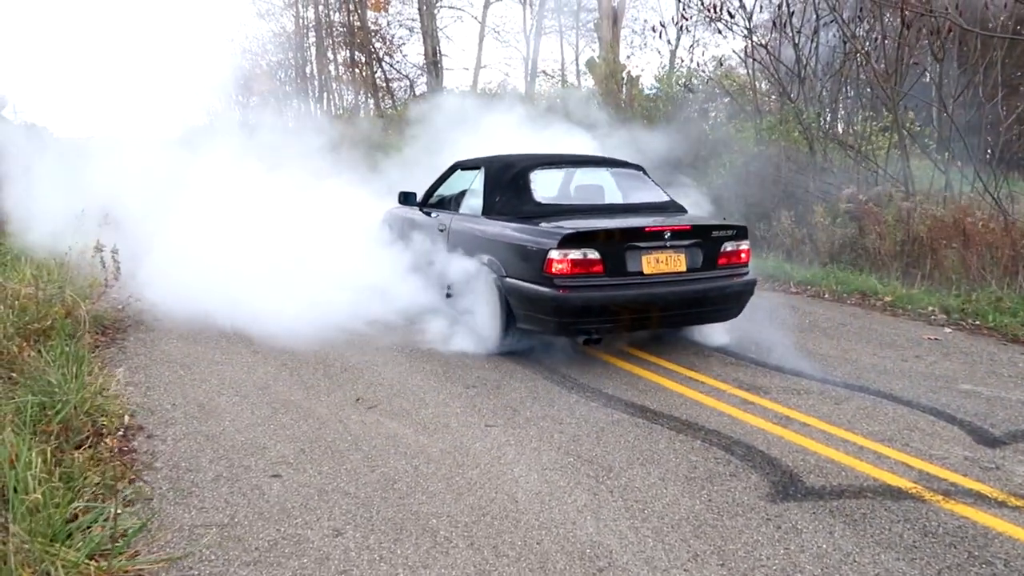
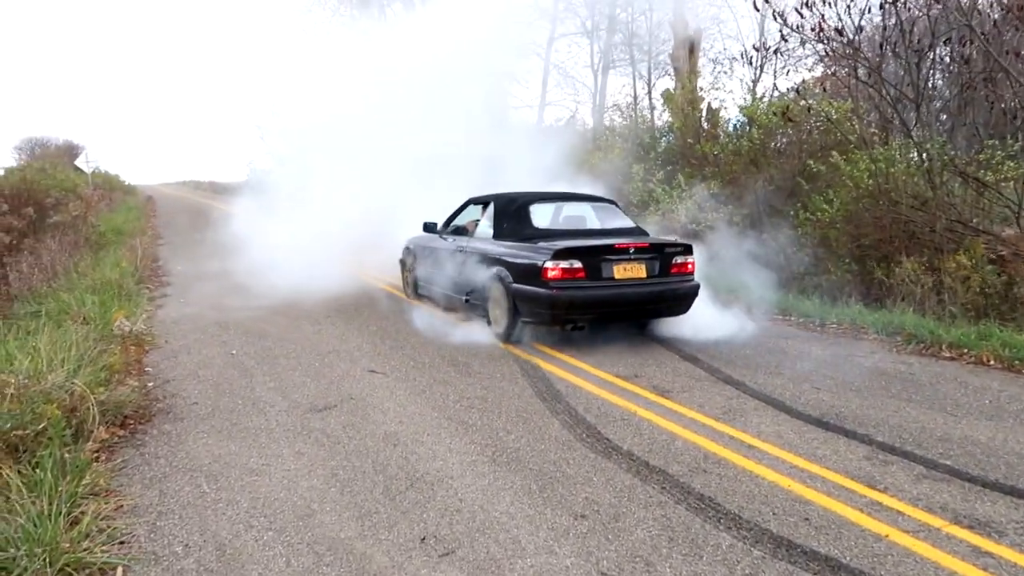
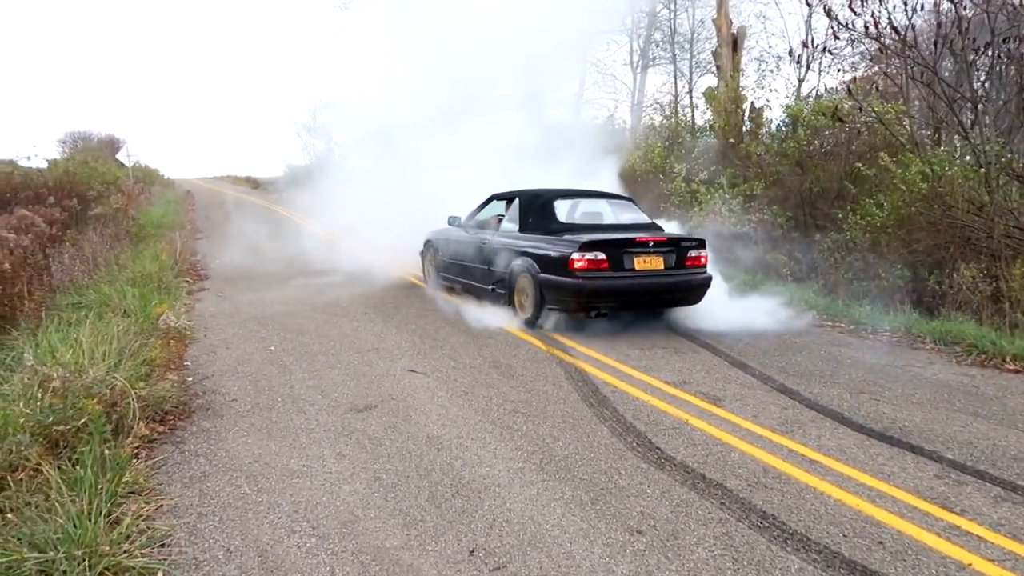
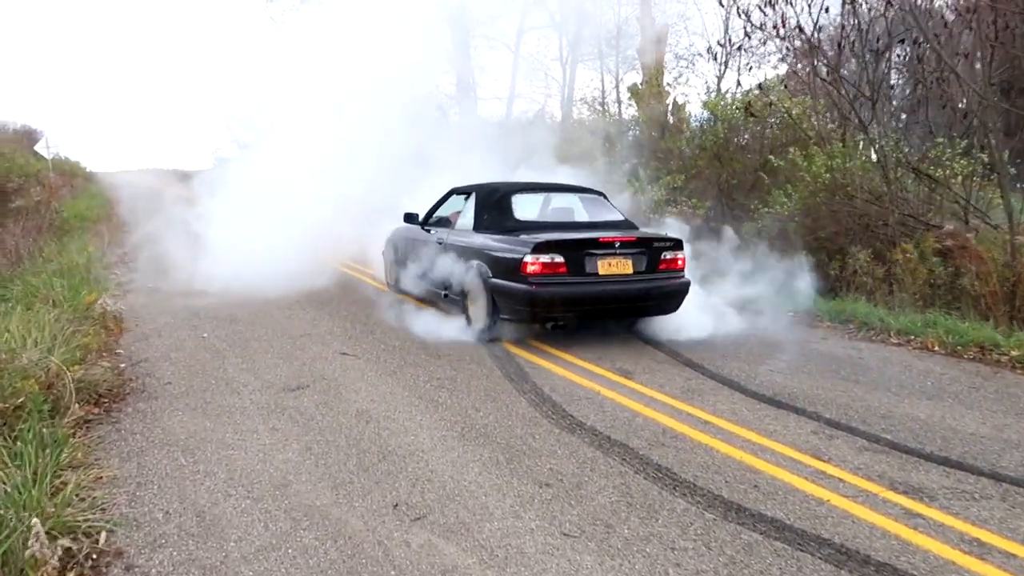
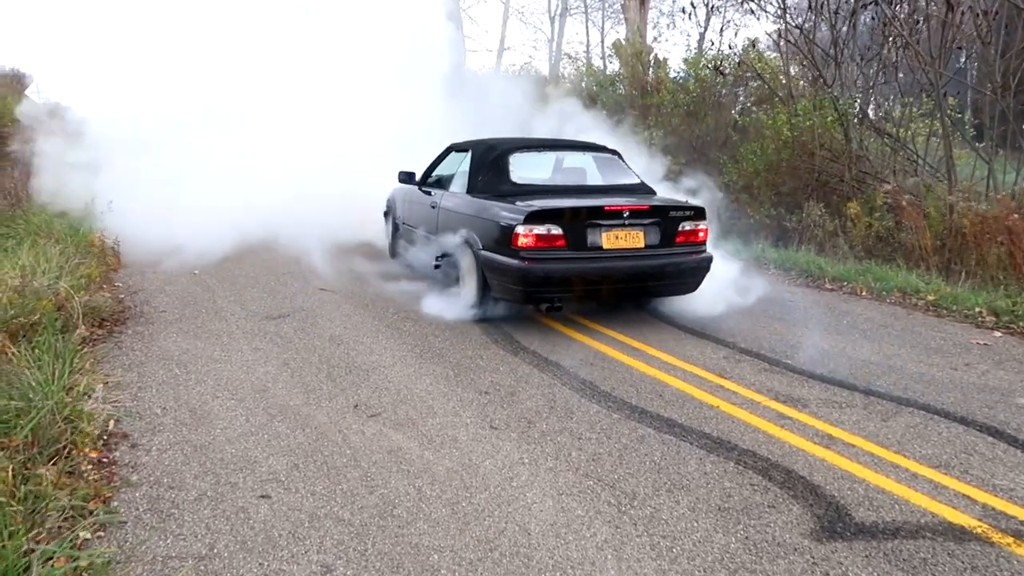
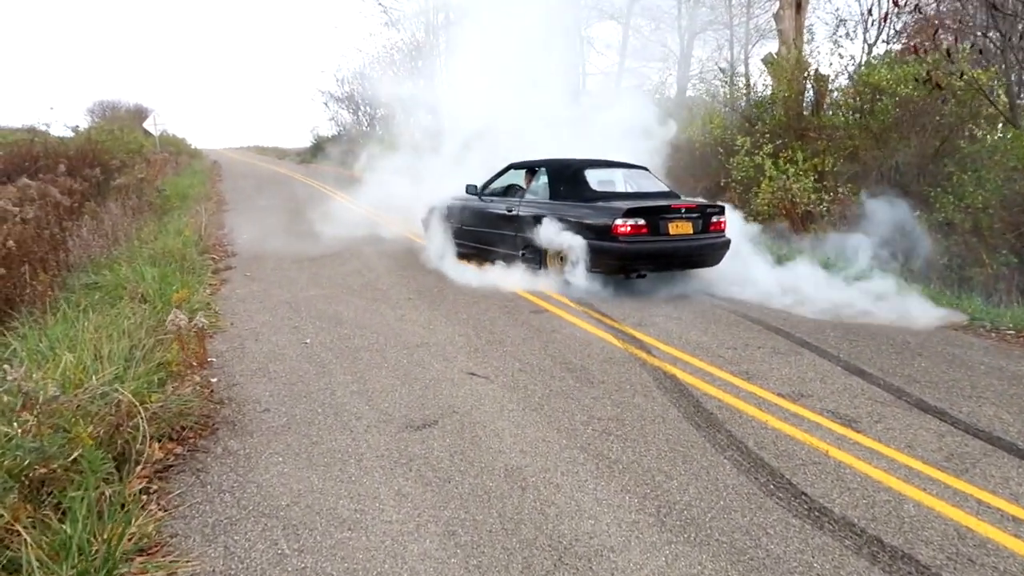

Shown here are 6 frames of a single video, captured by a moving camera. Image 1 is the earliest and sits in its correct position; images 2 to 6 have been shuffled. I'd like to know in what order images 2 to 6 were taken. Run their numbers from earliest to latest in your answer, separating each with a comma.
5, 4, 2, 3, 6
